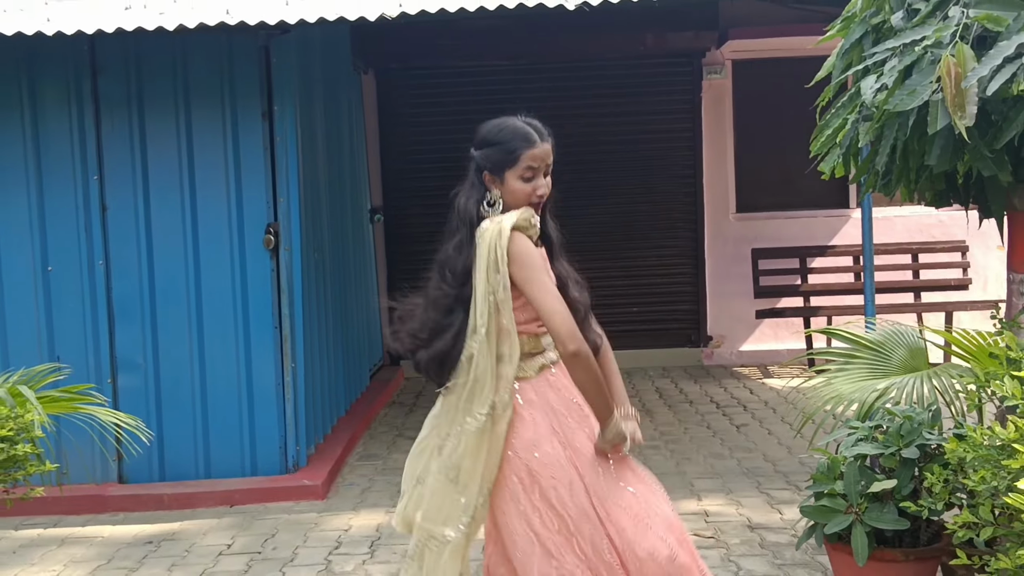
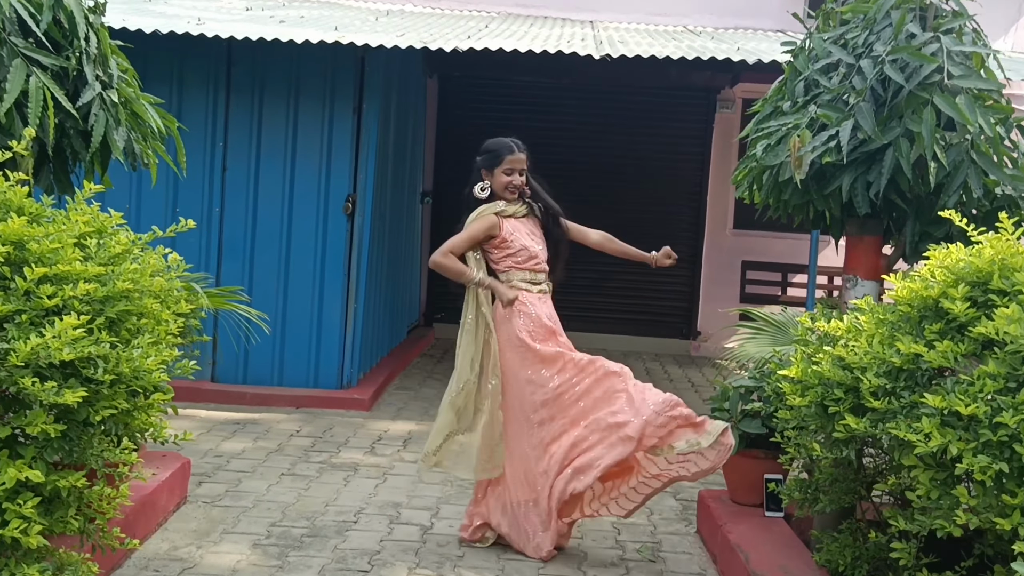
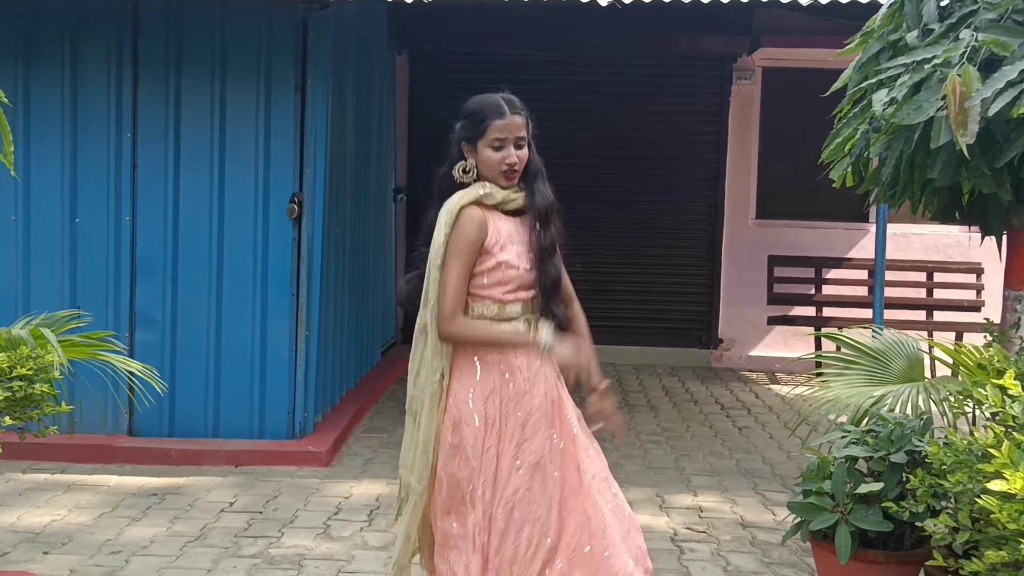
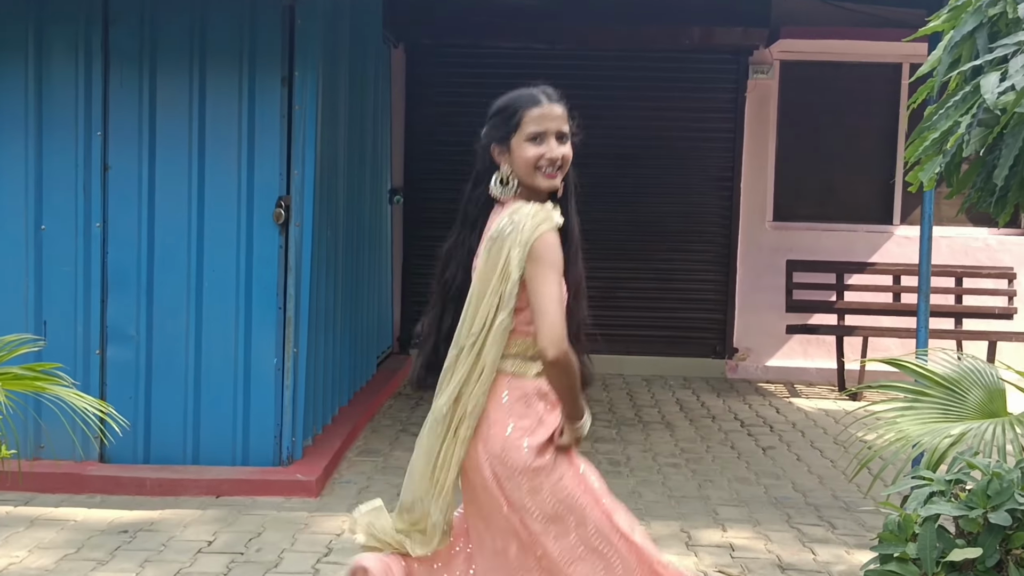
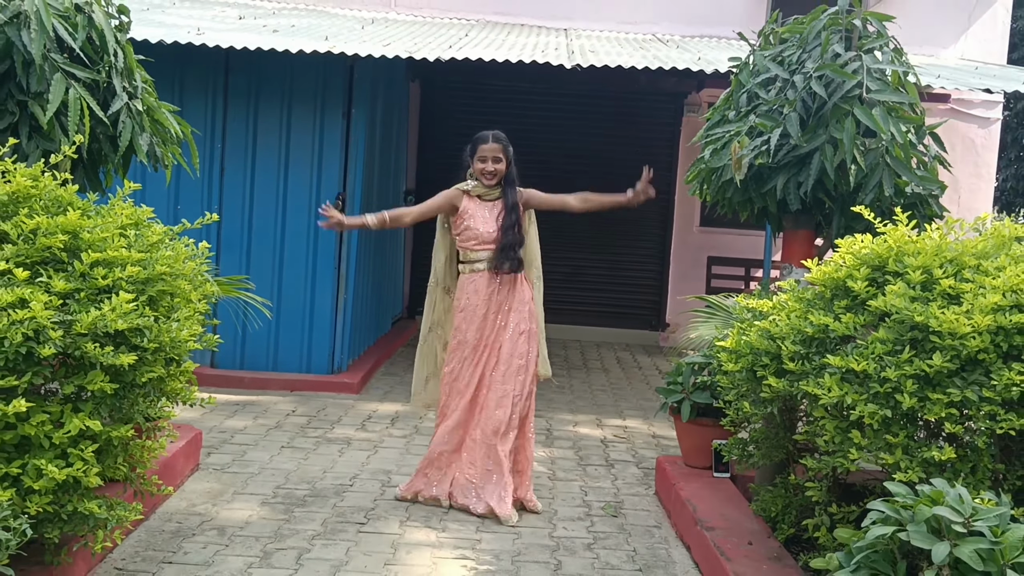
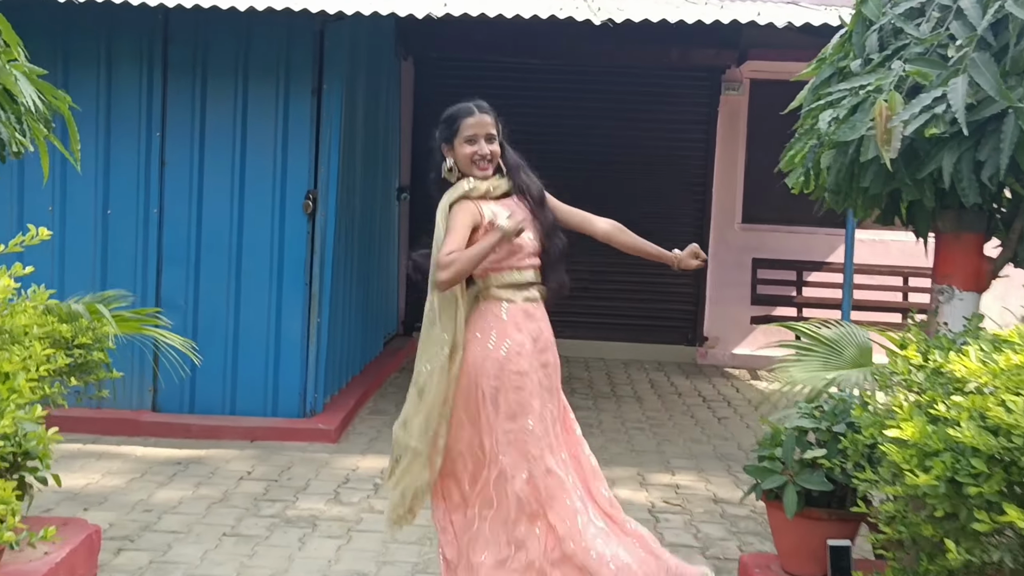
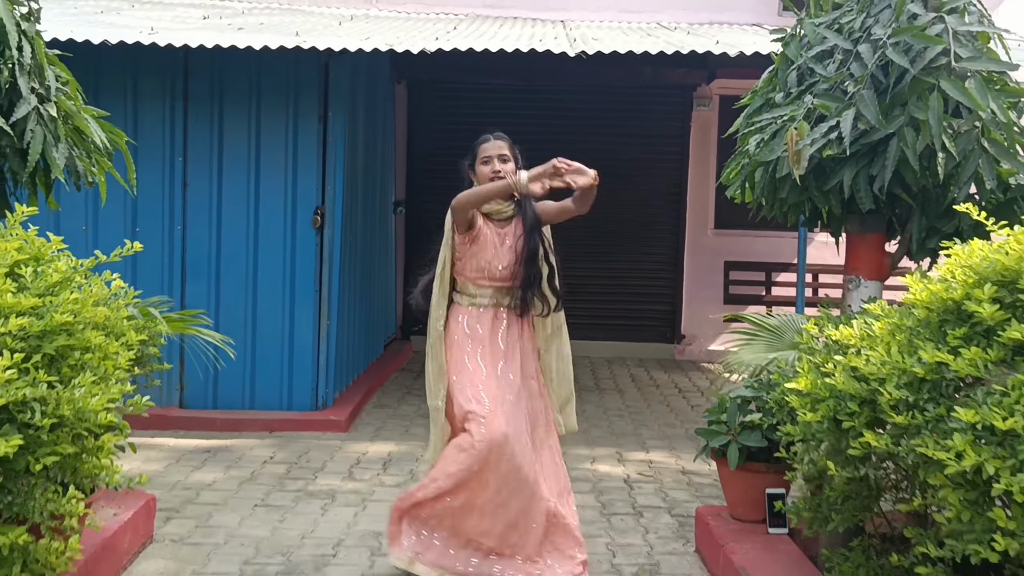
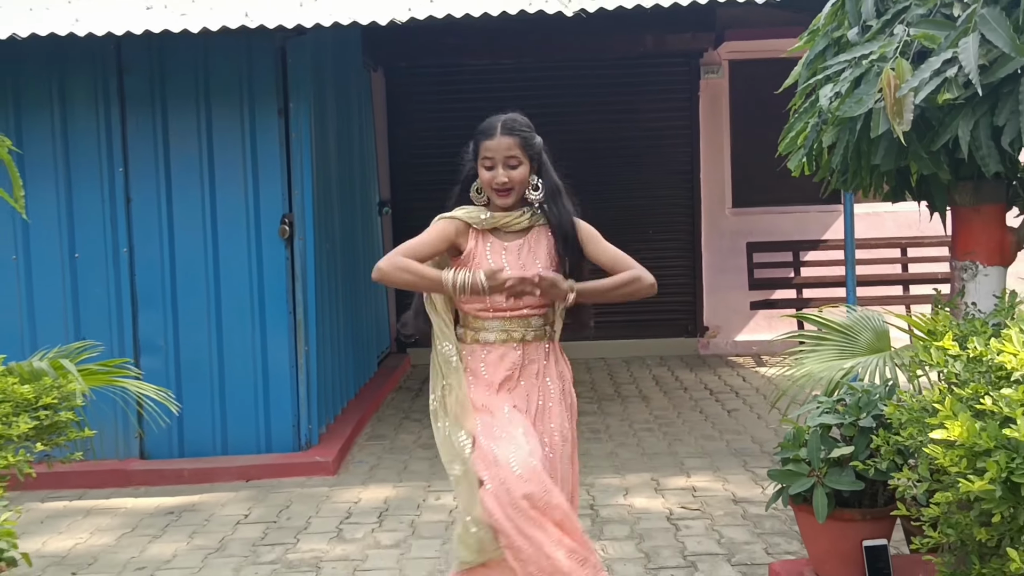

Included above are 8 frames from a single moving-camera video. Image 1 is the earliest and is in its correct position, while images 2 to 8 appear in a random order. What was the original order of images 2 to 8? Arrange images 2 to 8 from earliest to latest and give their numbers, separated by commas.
8, 7, 5, 2, 6, 3, 4
